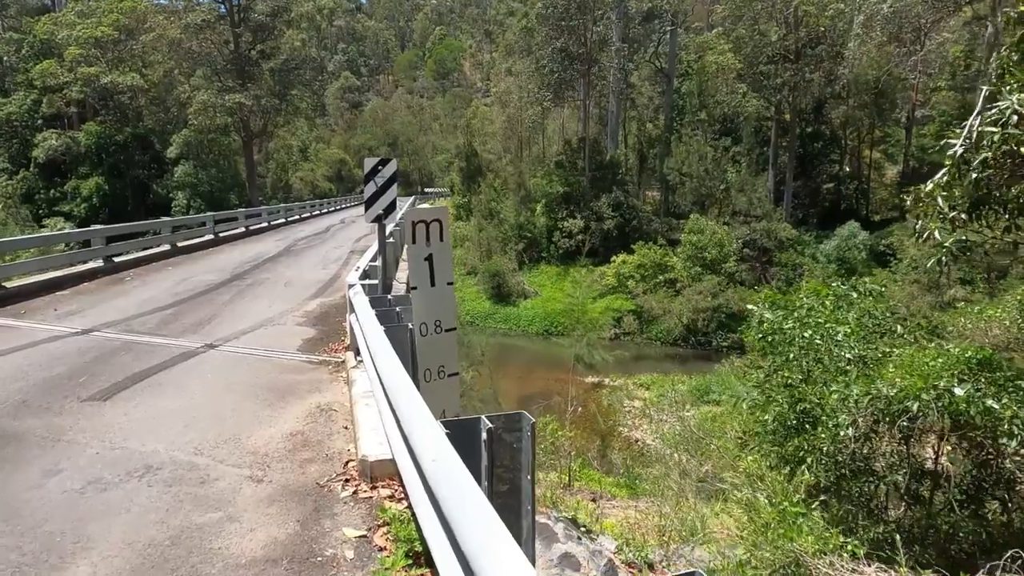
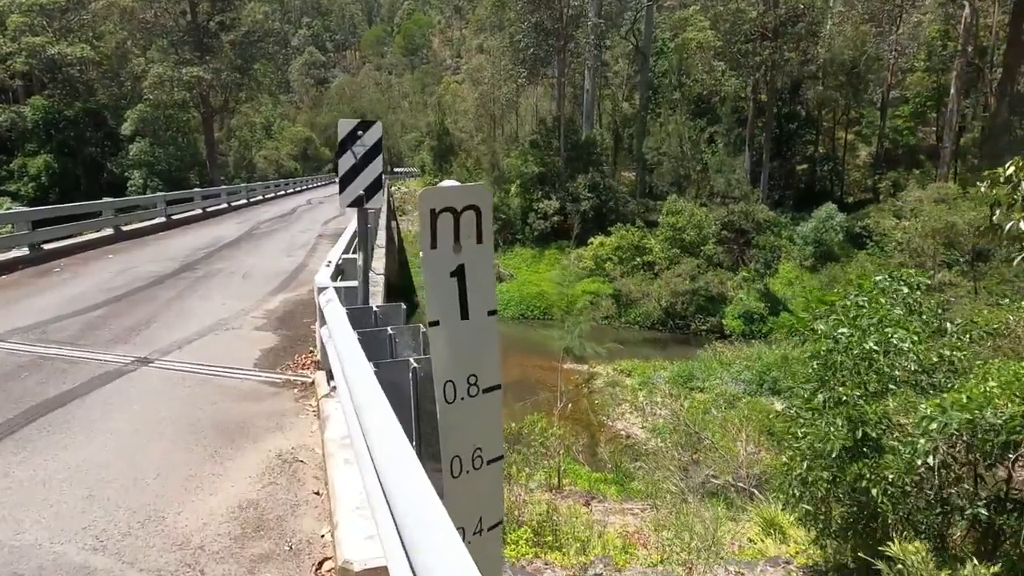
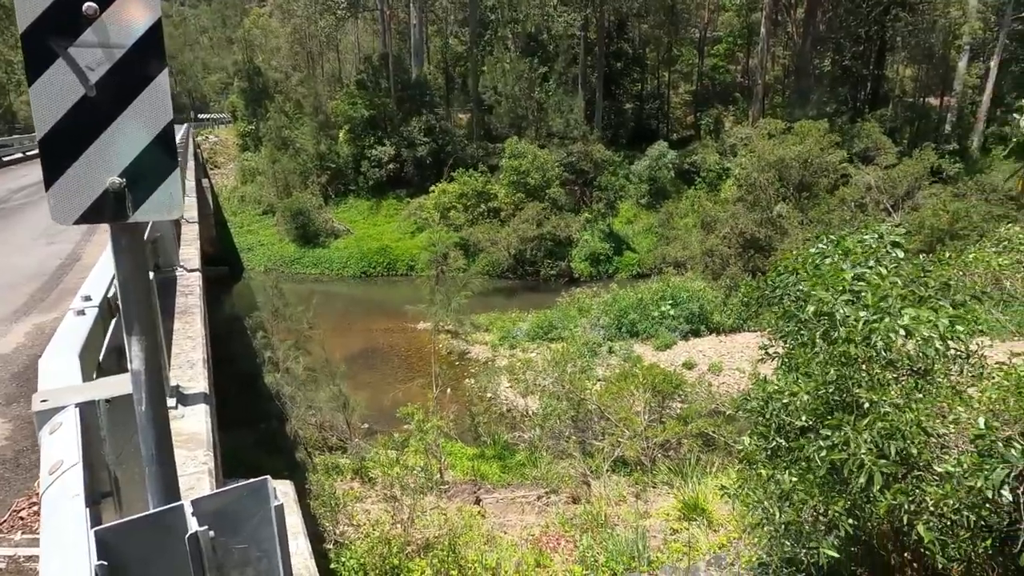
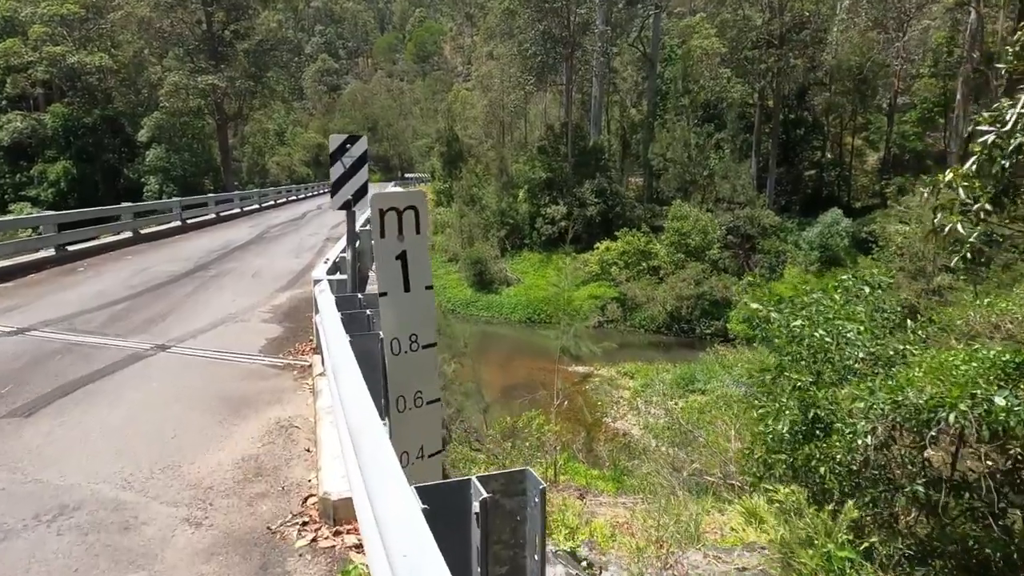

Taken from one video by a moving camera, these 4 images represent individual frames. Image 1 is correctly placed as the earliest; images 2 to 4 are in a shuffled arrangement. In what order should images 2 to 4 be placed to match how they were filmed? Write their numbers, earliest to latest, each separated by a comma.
4, 2, 3
